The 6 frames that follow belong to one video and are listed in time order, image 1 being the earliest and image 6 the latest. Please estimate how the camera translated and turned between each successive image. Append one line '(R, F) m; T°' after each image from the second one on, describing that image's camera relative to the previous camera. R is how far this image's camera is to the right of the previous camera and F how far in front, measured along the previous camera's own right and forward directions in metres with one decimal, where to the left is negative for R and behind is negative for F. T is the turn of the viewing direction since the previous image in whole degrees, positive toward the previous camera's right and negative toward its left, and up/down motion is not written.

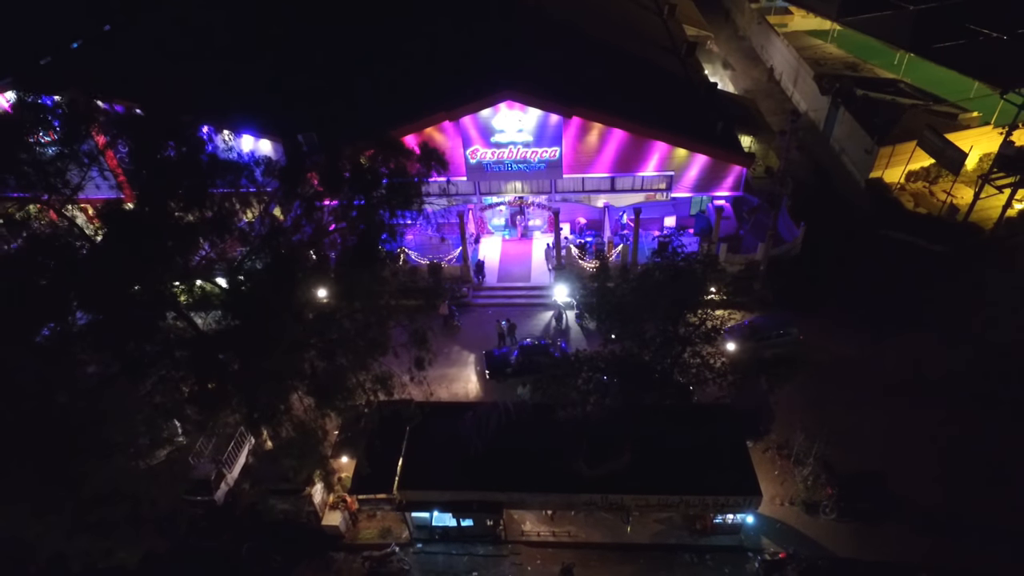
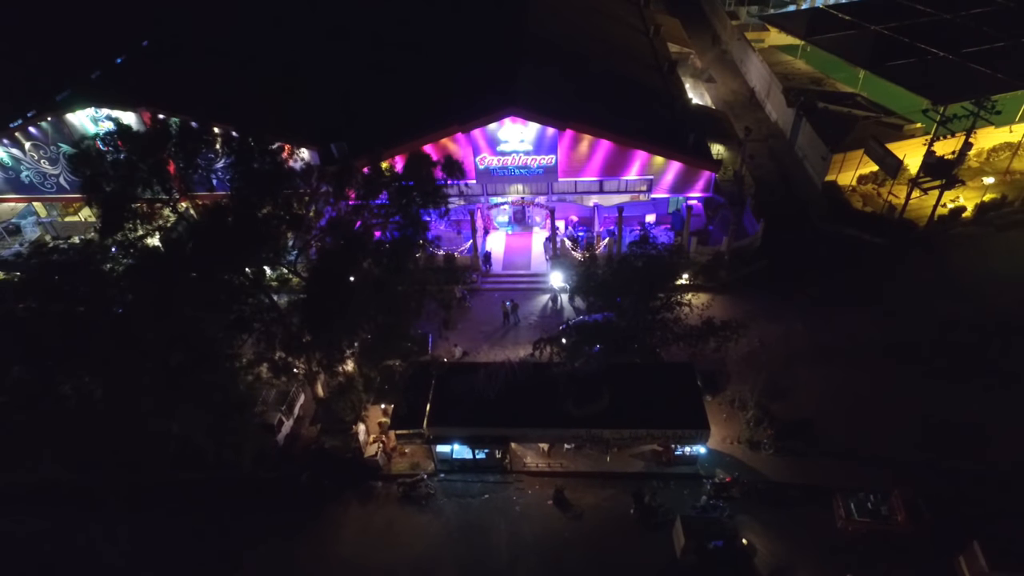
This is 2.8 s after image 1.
(-0.2, -4.4) m; 0°
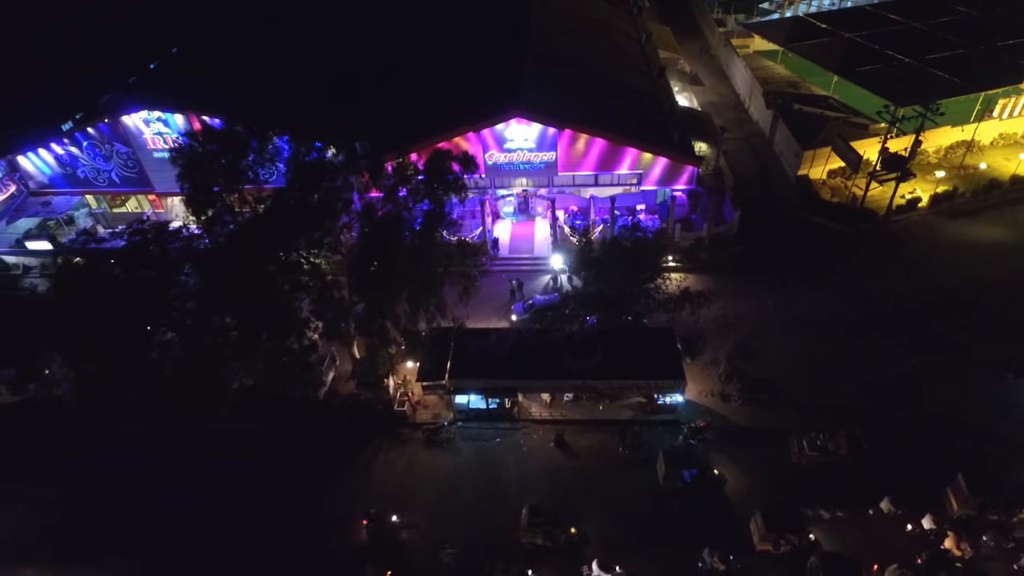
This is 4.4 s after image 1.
(-0.3, -3.8) m; 0°
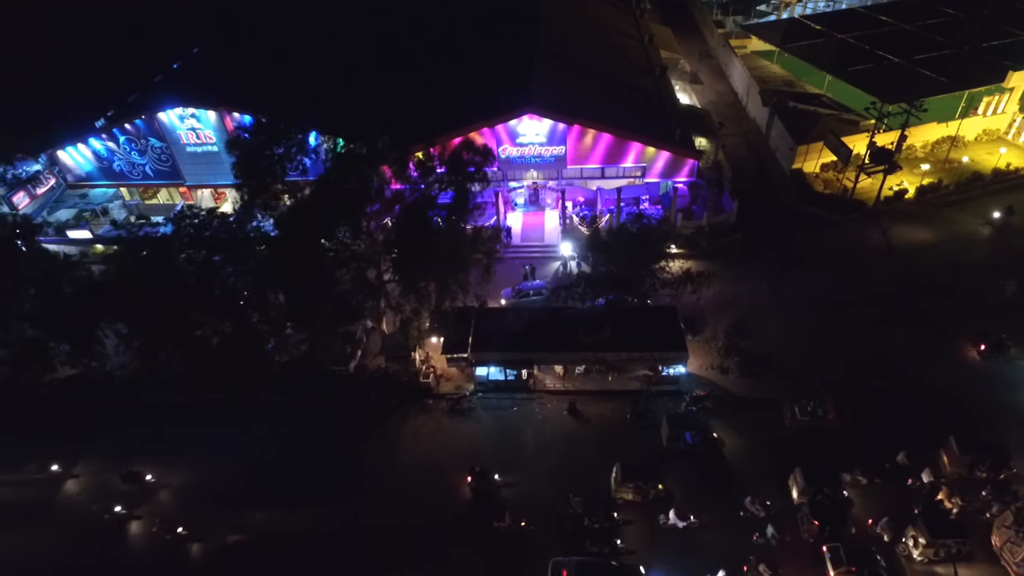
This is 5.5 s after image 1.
(-0.8, -2.2) m; 0°
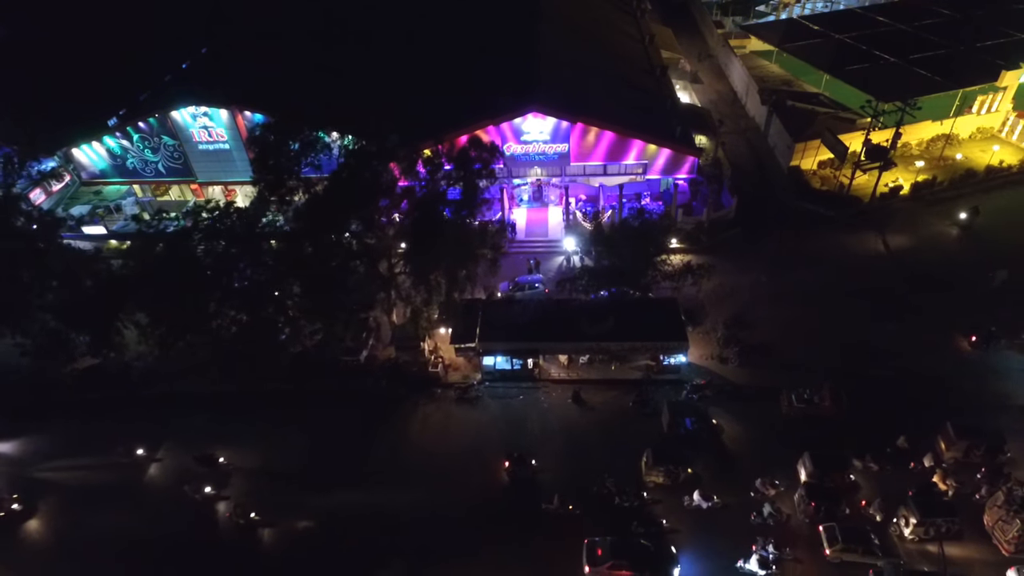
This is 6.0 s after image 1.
(-0.3, -0.9) m; 0°
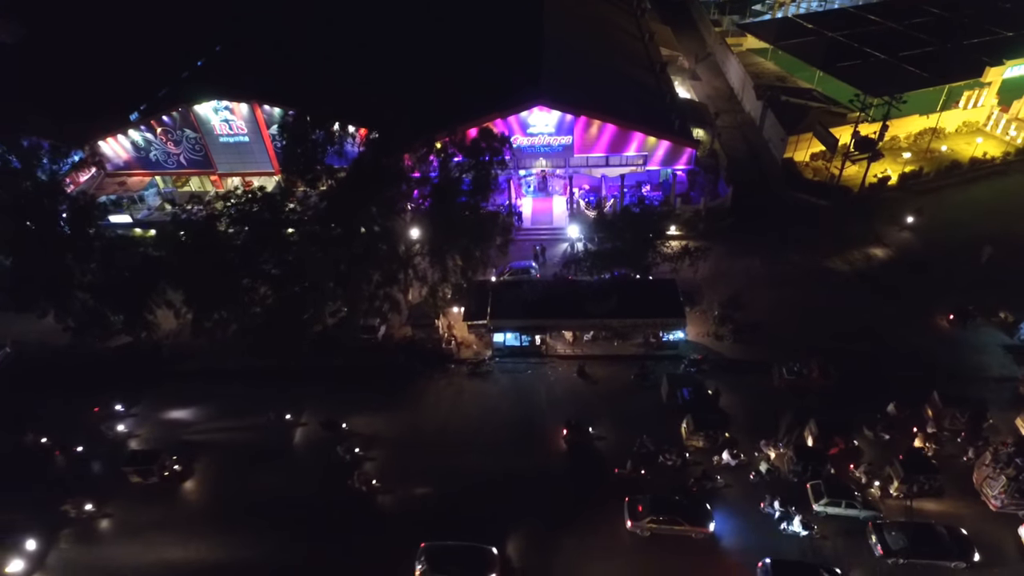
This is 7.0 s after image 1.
(-0.5, -1.9) m; 0°
